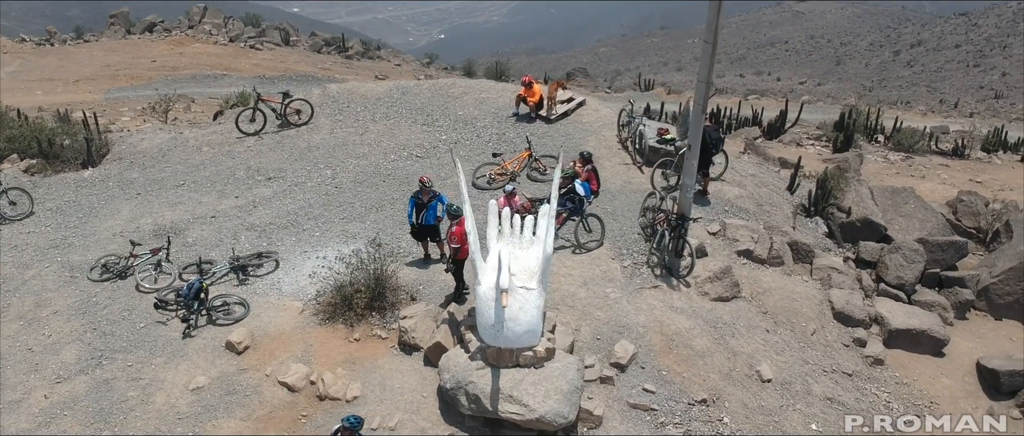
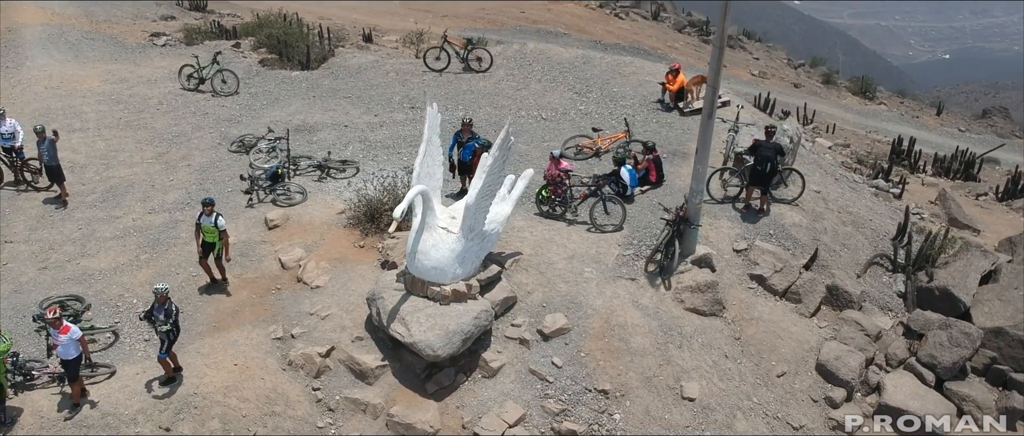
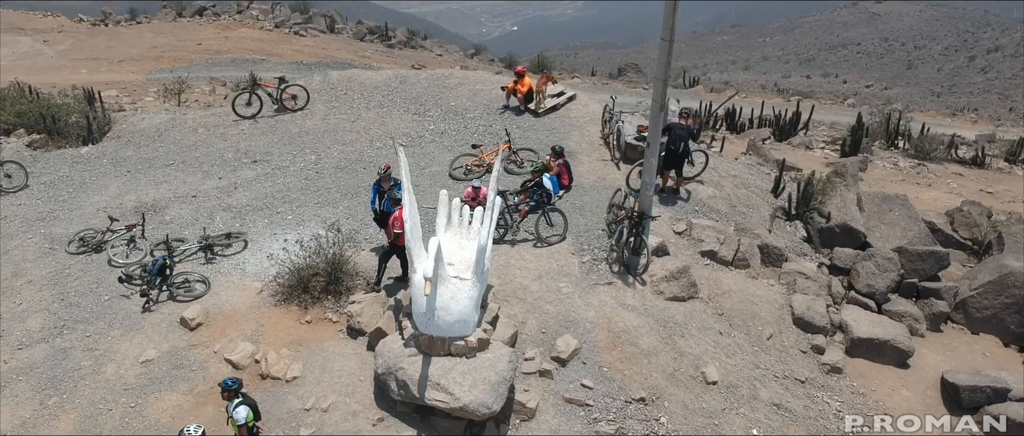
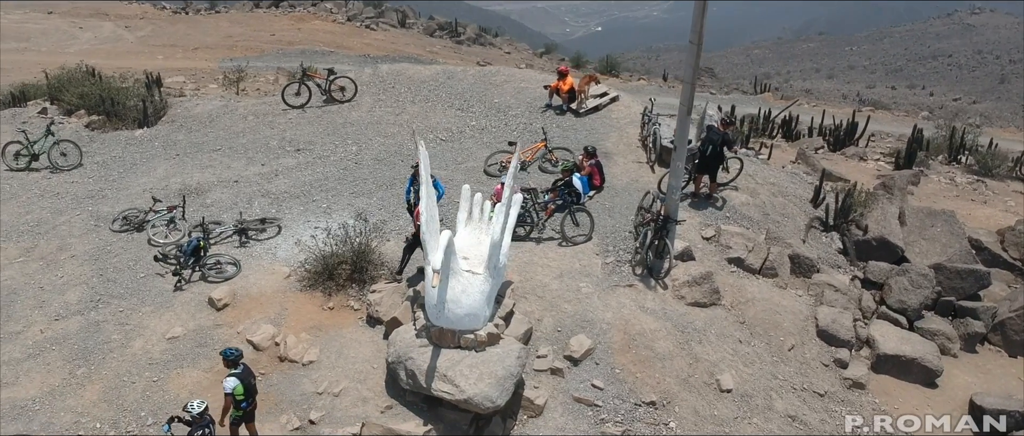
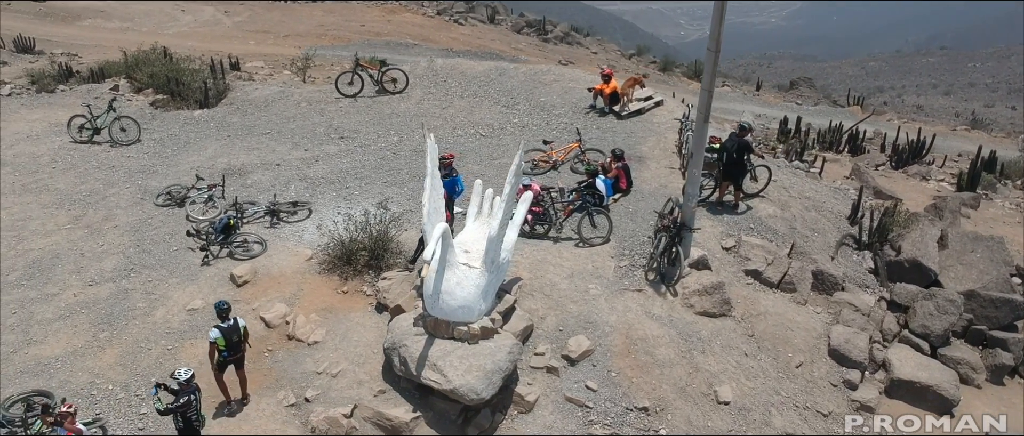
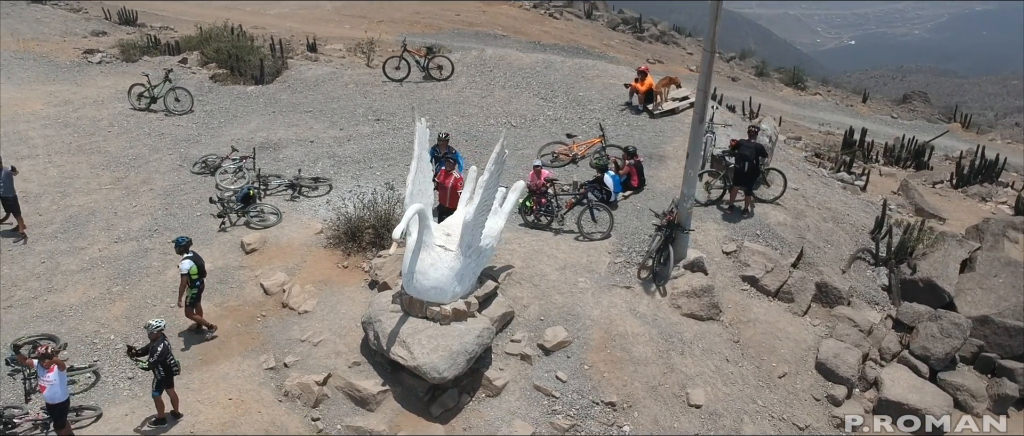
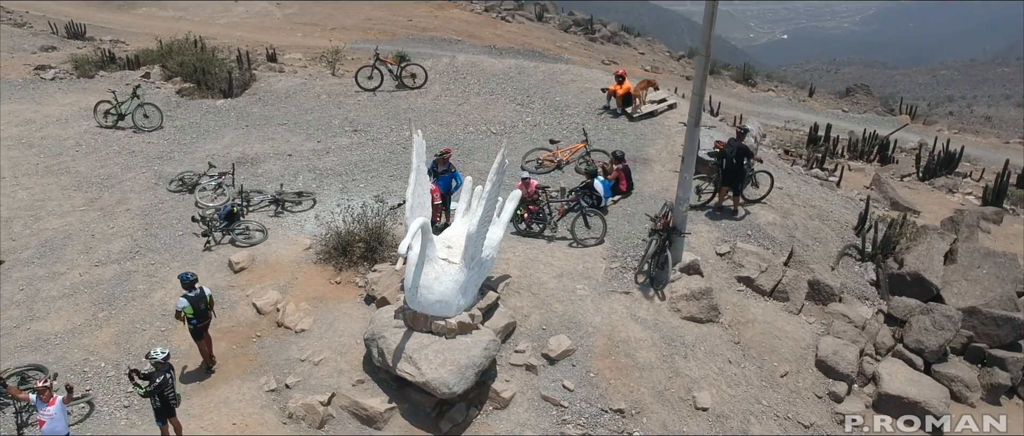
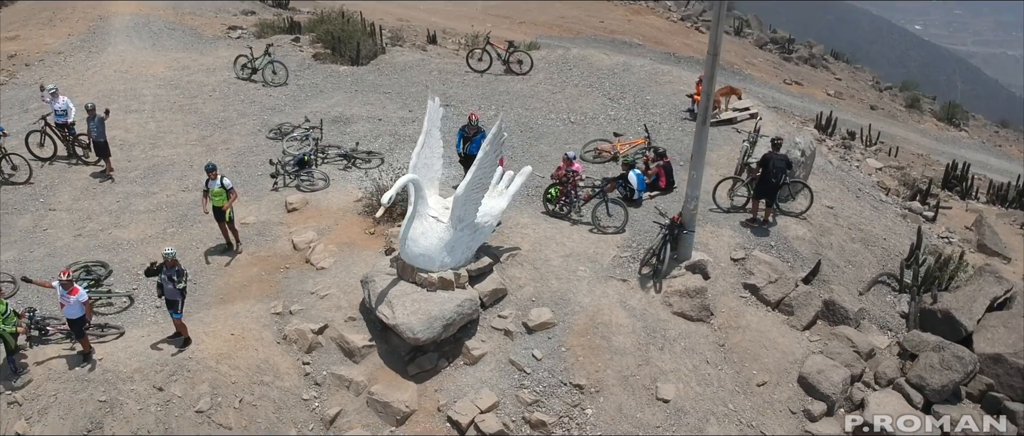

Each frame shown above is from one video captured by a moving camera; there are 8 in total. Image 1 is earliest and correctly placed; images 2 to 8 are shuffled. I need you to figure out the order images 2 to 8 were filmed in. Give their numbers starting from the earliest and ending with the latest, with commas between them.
3, 4, 5, 7, 6, 2, 8
